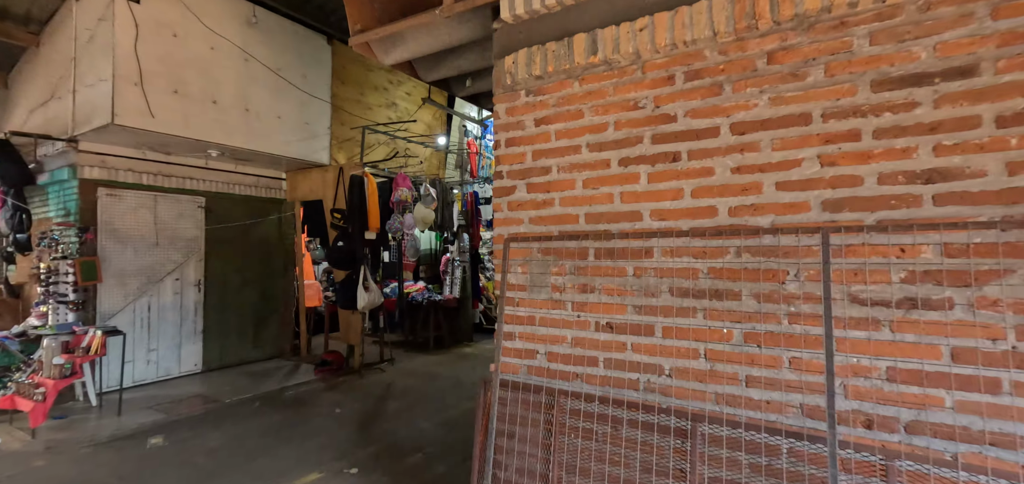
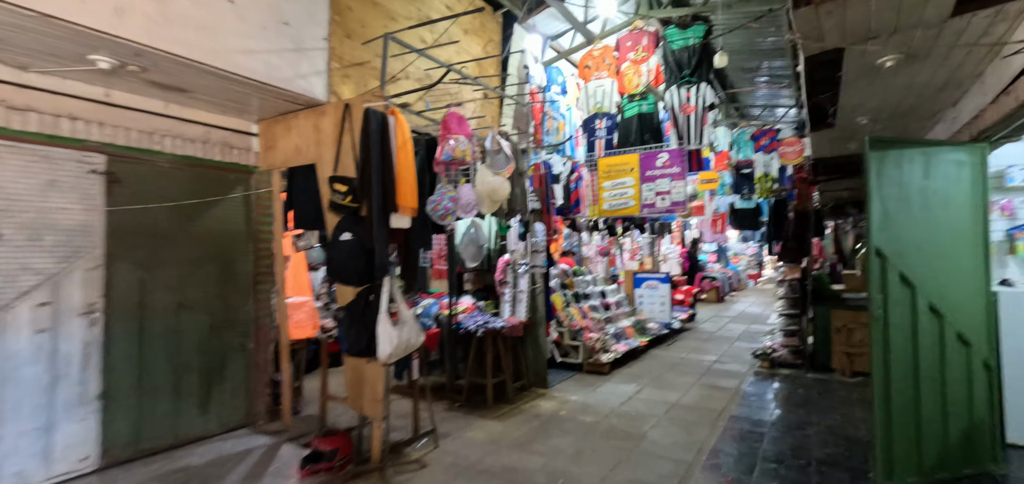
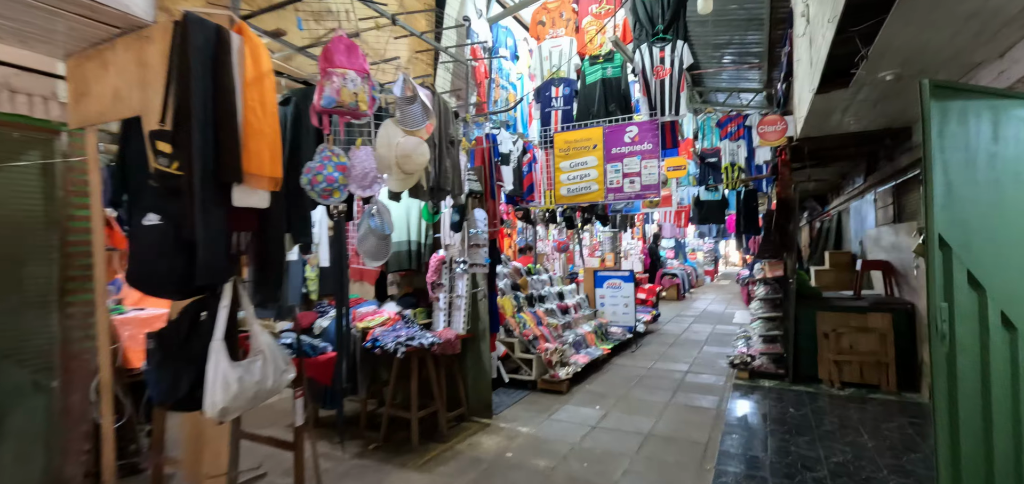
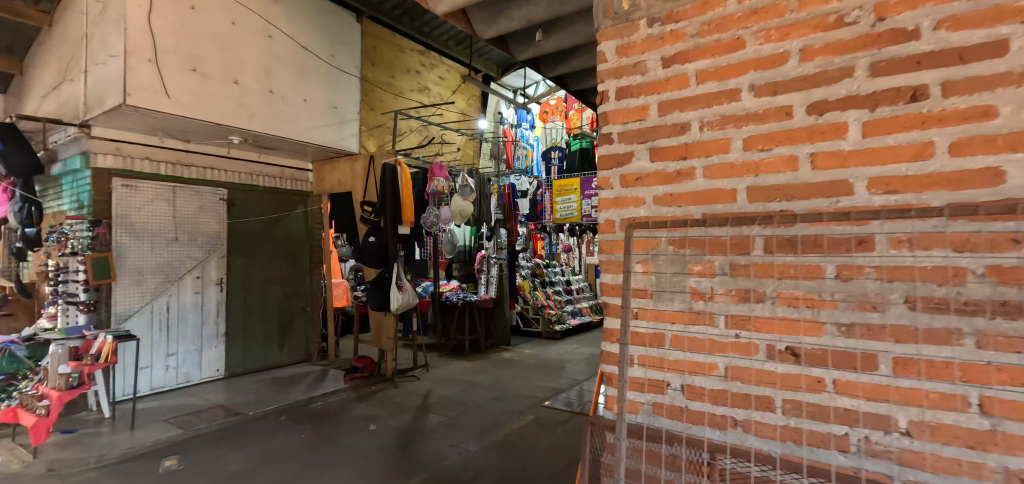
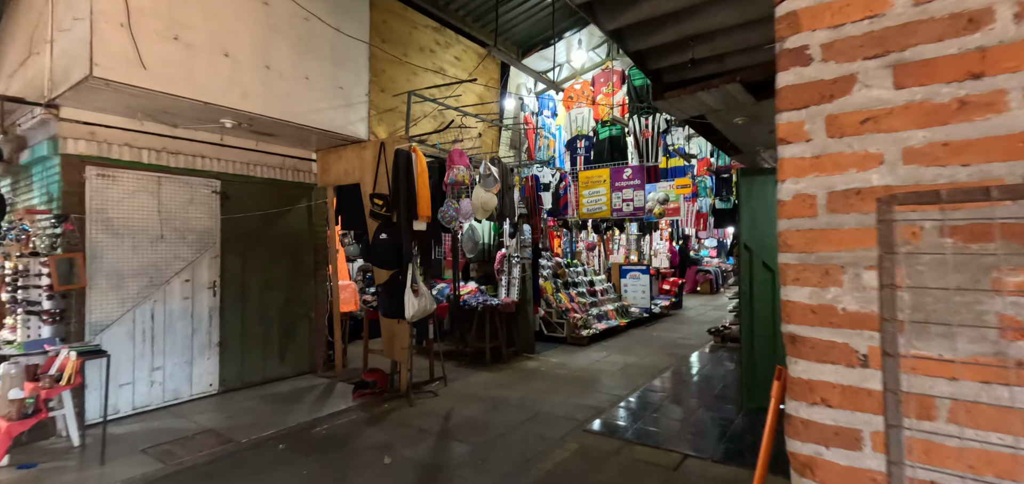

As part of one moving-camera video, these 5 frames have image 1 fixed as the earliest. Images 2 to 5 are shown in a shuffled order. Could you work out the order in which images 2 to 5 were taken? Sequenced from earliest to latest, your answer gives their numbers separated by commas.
4, 5, 2, 3
